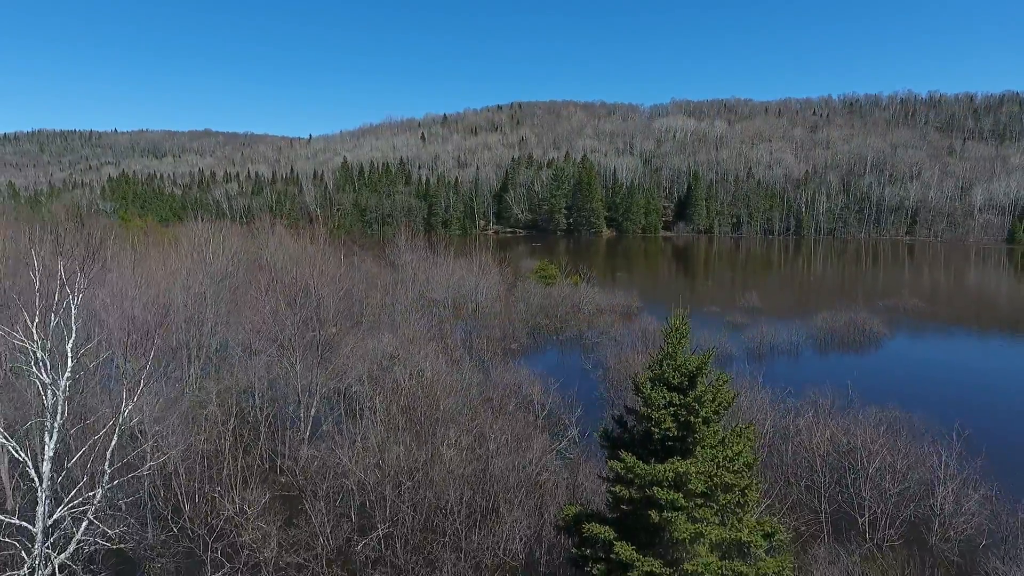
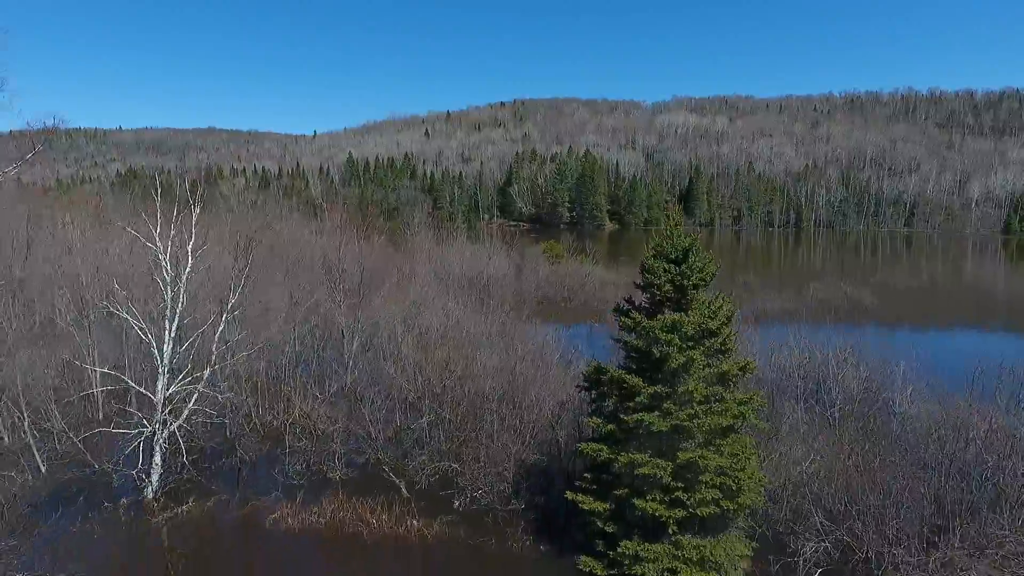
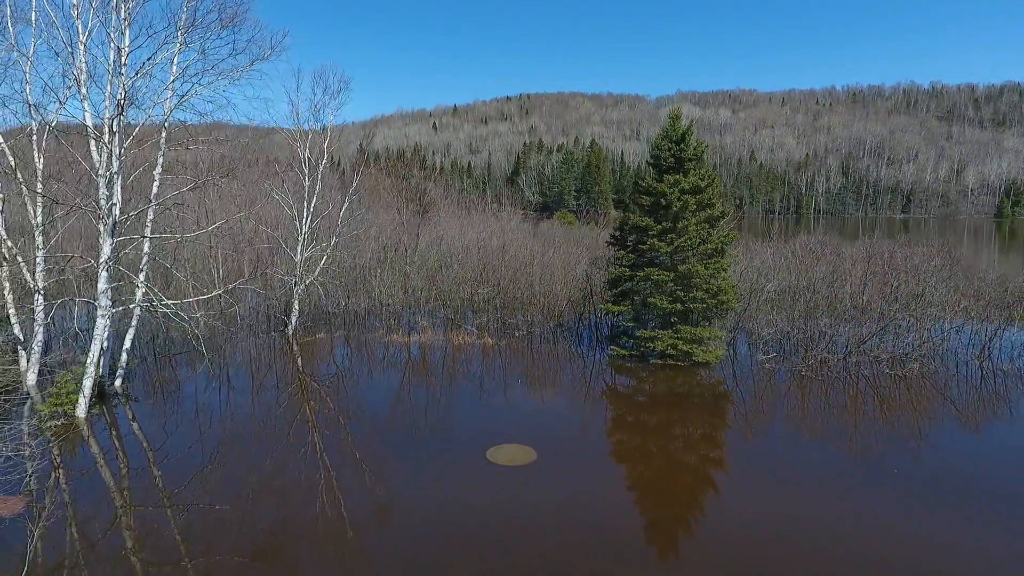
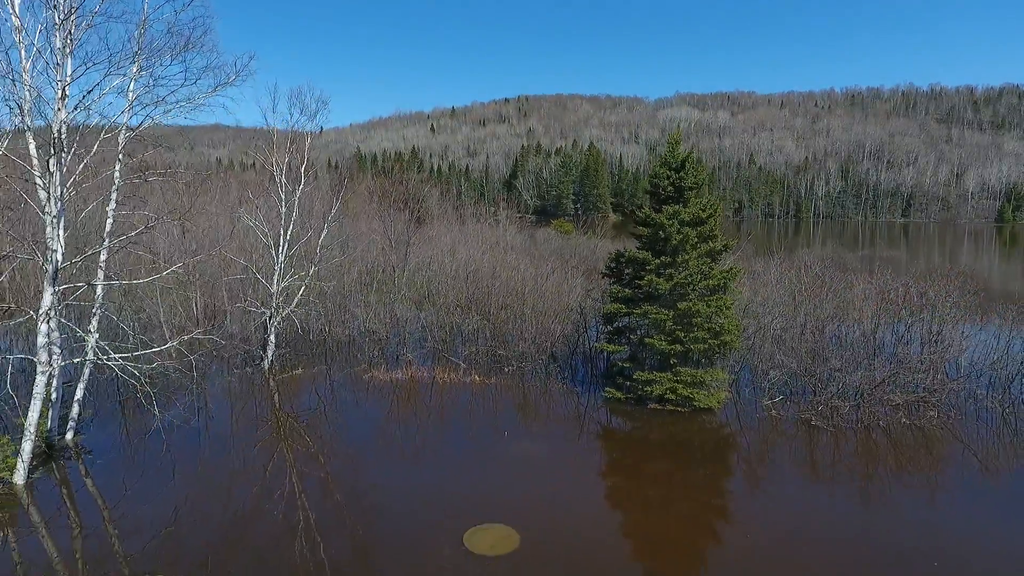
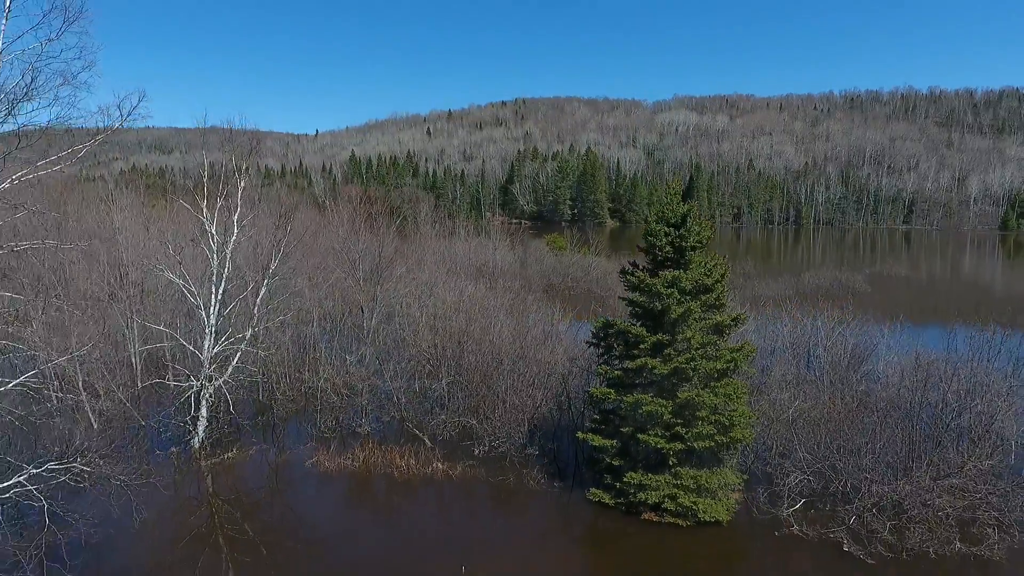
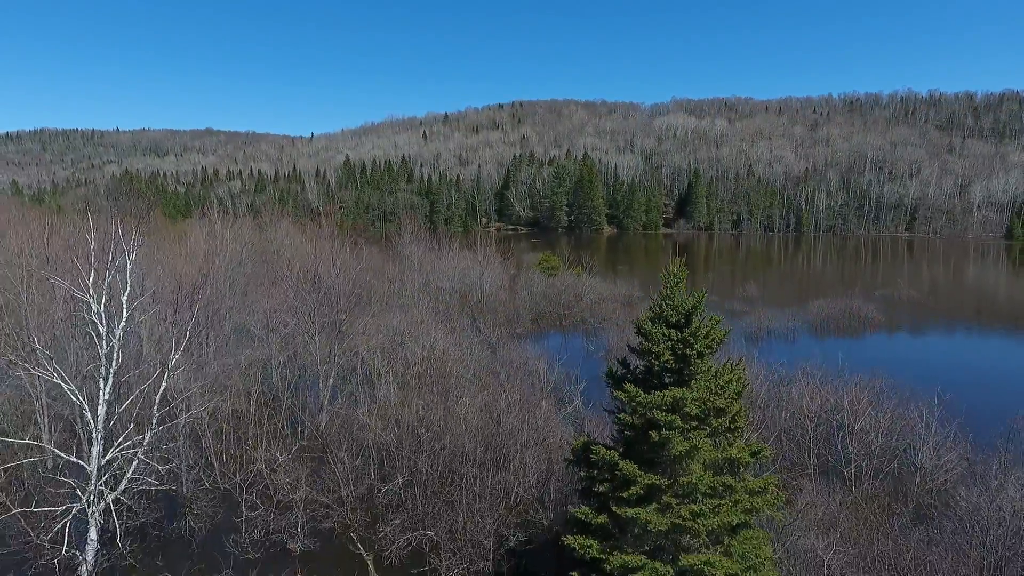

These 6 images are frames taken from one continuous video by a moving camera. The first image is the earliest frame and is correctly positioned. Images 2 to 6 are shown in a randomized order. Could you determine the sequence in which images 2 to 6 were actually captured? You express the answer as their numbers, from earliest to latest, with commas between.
6, 2, 5, 4, 3
